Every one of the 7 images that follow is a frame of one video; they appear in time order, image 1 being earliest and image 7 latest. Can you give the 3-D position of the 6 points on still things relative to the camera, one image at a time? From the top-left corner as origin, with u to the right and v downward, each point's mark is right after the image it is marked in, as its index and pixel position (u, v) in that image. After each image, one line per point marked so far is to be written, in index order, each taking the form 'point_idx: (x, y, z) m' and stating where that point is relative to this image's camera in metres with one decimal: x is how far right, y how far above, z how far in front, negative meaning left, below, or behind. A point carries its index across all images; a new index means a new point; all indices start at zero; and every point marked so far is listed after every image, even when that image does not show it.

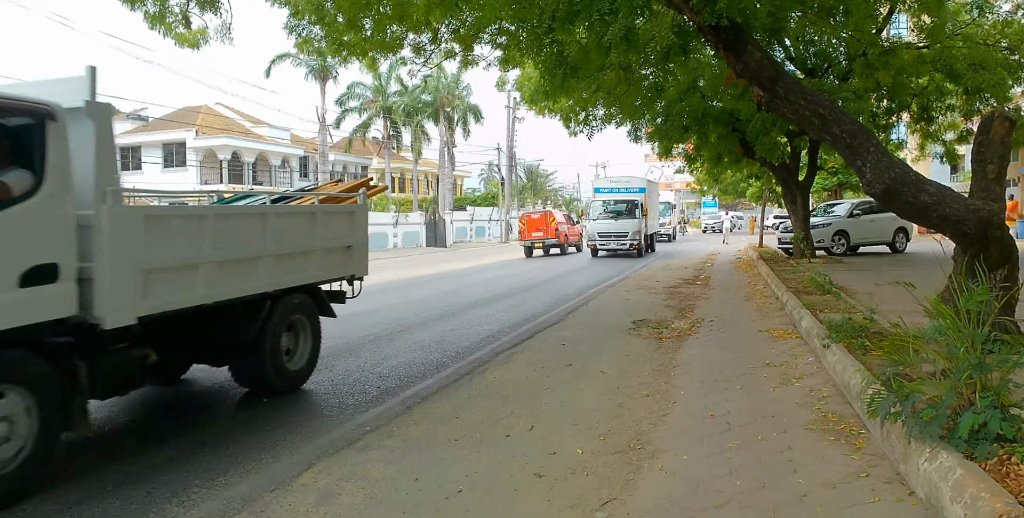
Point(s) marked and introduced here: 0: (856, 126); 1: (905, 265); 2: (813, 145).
0: (+3.1, +1.2, +5.7) m
1: (+10.2, -0.2, +16.6) m
2: (+8.4, +3.1, +17.8) m
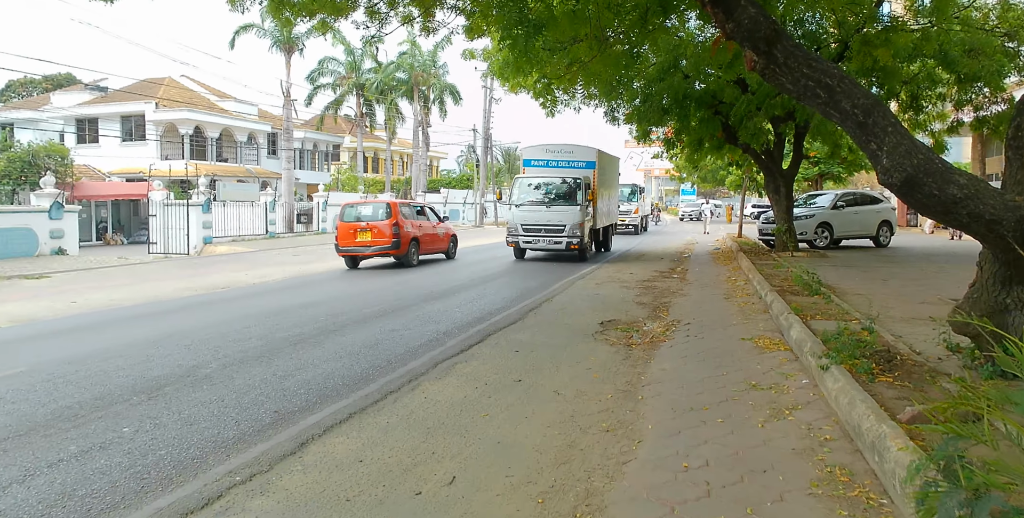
0: (+2.6, +1.2, +4.7) m
1: (+9.3, -0.1, +15.8) m
2: (+7.5, +3.3, +16.8) m
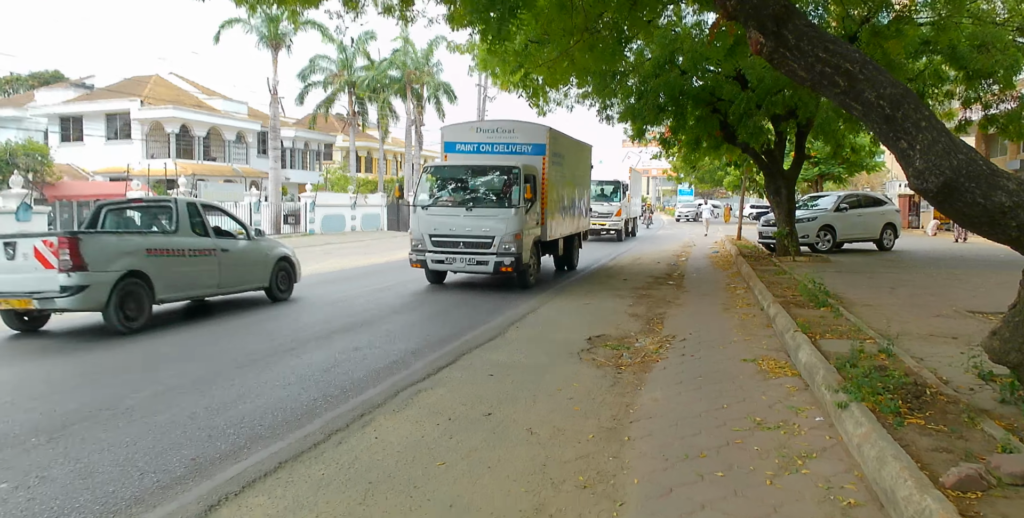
0: (+2.4, +1.0, +3.9) m
1: (+9.0, -0.2, +15.1) m
2: (+7.3, +3.2, +16.1) m
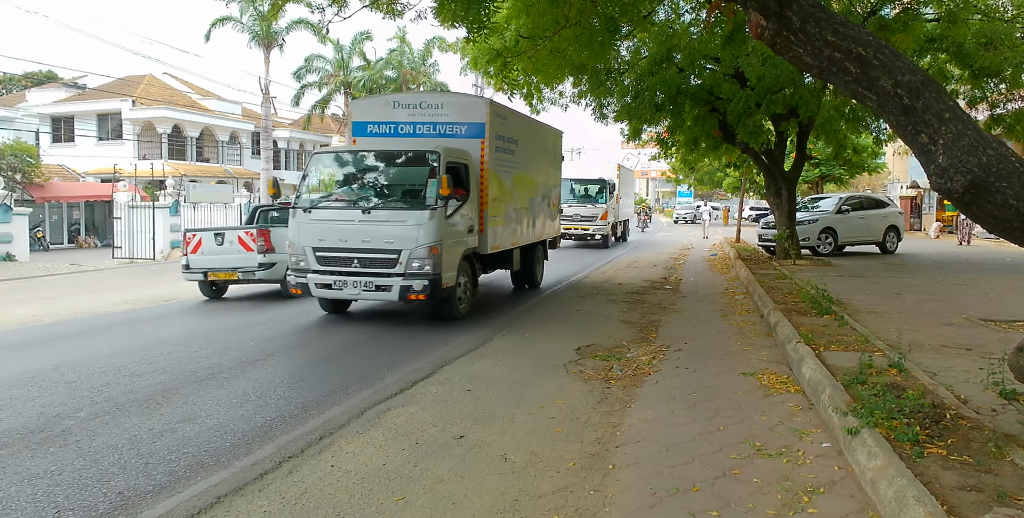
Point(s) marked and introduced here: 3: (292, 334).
0: (+2.2, +1.0, +3.5) m
1: (+8.9, -0.3, +14.6) m
2: (+7.1, +3.1, +15.6) m
3: (-2.8, -0.9, +8.1) m
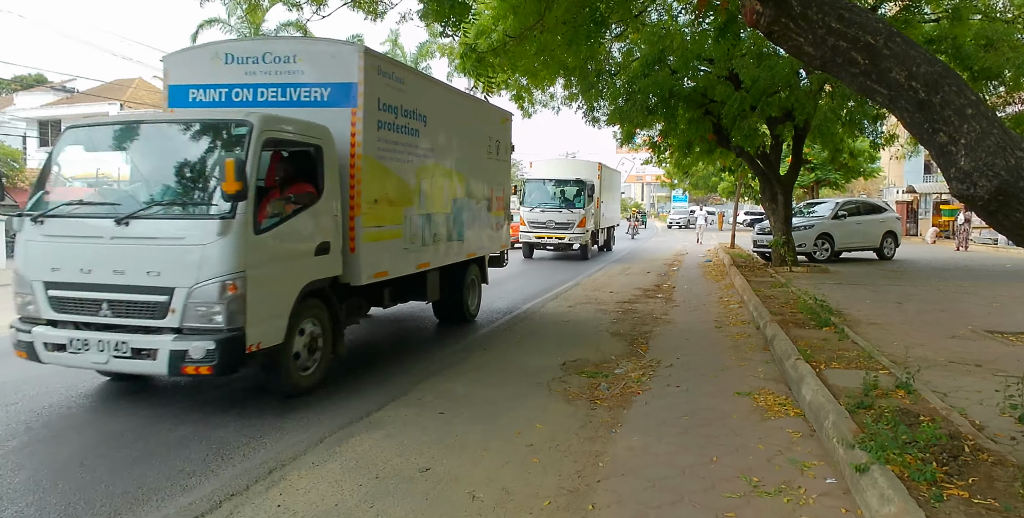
0: (+2.0, +0.9, +3.1) m
1: (+8.6, -0.4, +14.2) m
2: (+6.8, +3.0, +15.3) m
3: (-3.0, -1.1, +7.6) m
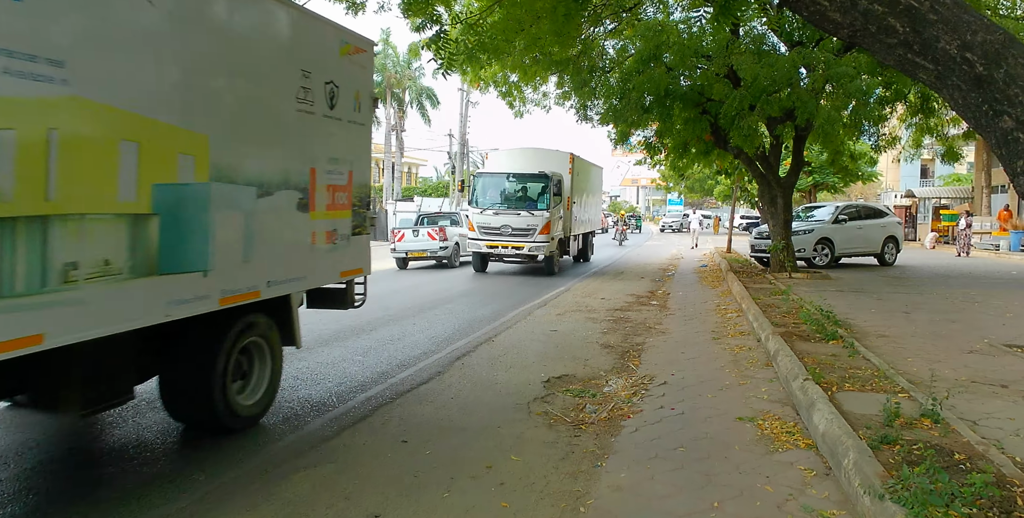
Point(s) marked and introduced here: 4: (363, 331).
0: (+1.8, +0.9, +2.5) m
1: (+8.4, -0.5, +13.7) m
2: (+6.6, +2.8, +14.7) m
3: (-3.2, -1.1, +7.0) m
4: (-2.0, -1.0, +8.4) m
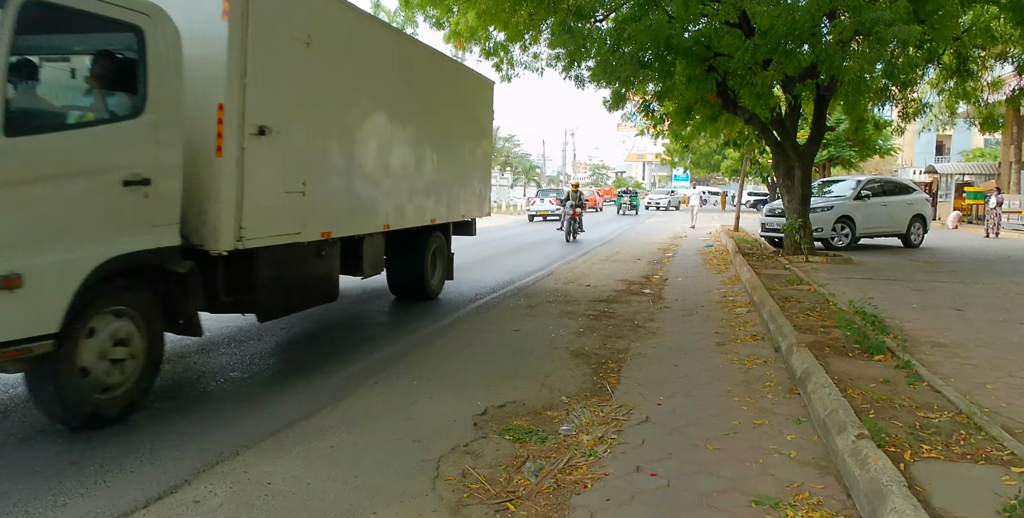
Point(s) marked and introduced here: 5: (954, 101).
0: (+1.3, +0.8, +0.6) m
1: (+7.9, -0.2, +11.8) m
2: (+6.1, +3.2, +12.7) m
3: (-3.7, -0.9, +5.2) m
4: (-2.5, -0.8, +6.6) m
5: (+11.8, +4.2, +17.2) m
